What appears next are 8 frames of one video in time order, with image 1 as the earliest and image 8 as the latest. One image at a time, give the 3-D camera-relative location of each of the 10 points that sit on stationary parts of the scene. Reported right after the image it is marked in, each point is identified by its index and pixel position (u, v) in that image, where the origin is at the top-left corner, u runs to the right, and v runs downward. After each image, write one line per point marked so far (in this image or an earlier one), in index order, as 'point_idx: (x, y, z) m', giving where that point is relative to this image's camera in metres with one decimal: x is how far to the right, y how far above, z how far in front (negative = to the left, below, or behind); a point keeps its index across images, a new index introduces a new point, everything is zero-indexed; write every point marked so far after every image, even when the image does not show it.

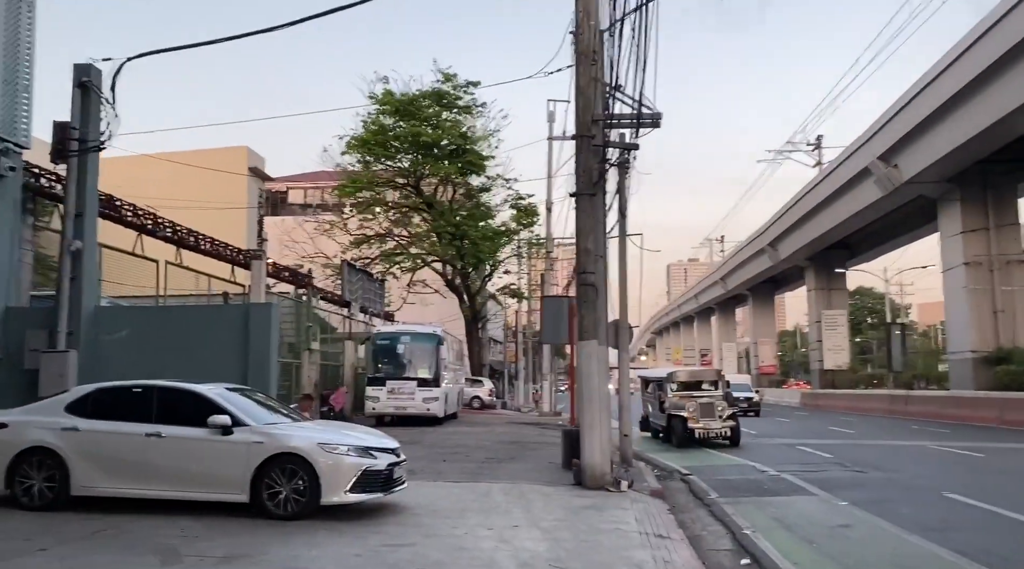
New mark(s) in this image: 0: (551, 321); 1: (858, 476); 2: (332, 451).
0: (+0.7, -0.6, +14.5) m
1: (+5.5, -3.1, +12.9) m
2: (-1.9, -1.8, +8.6) m
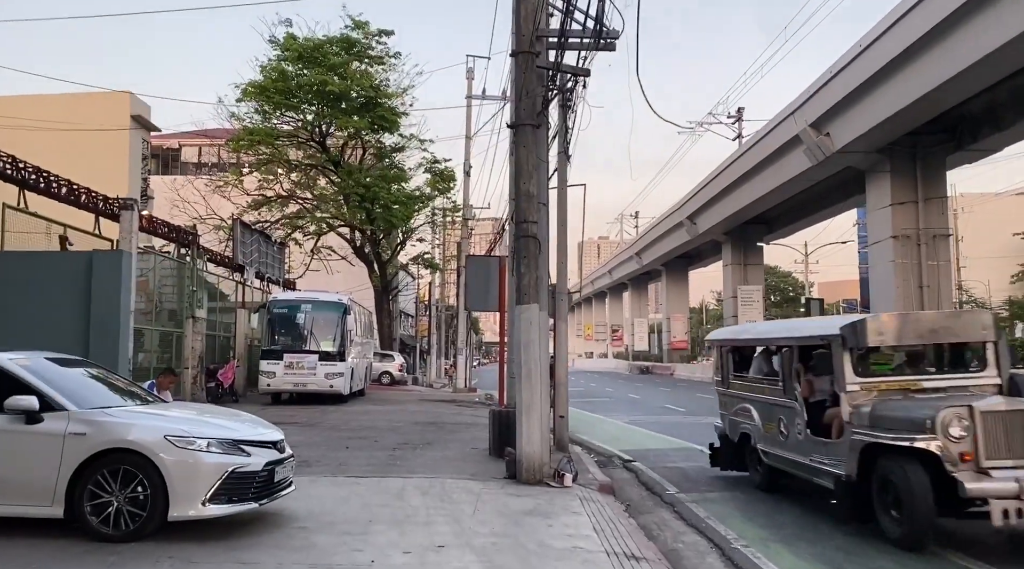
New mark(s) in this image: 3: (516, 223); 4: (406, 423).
0: (-0.6, +0.1, +12.3) m
1: (+4.4, -2.5, +11.4) m
2: (-2.5, -1.2, +6.2) m
3: (+0.1, +0.7, +9.5) m
4: (-2.2, -2.9, +16.8) m
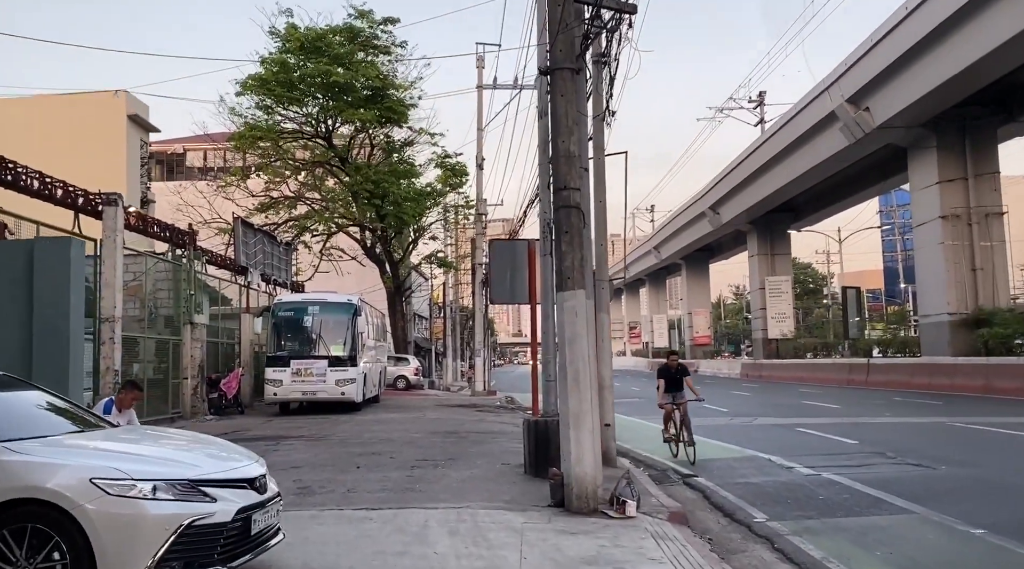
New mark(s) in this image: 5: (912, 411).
0: (-0.2, +0.2, +10.5) m
1: (+4.9, -2.2, +9.5) m
2: (-2.1, -1.1, +4.4) m
3: (+0.4, +0.9, +7.7) m
4: (-1.6, -2.8, +15.0) m
5: (+9.3, -3.0, +19.0) m
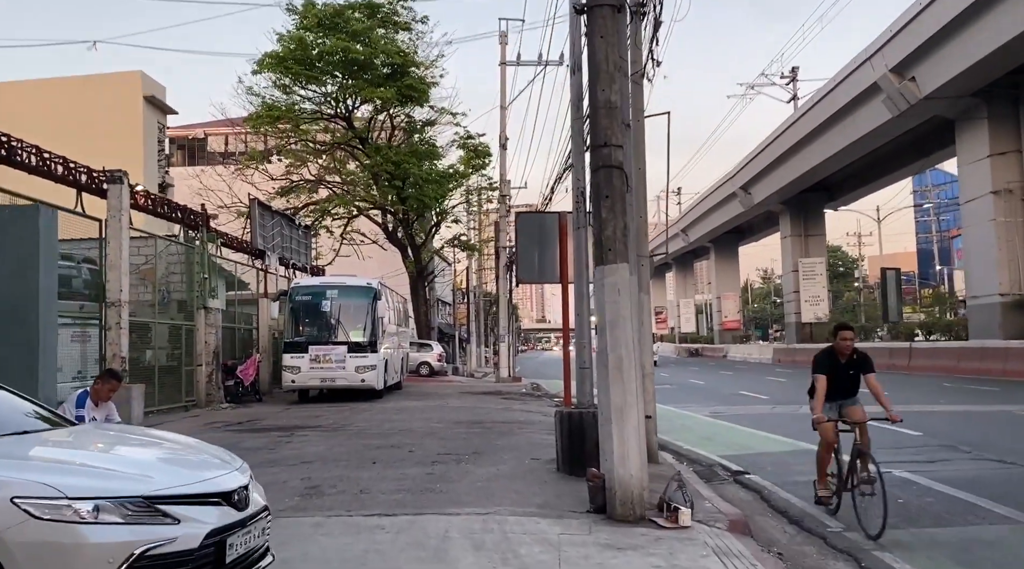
0: (+0.2, +0.5, +9.5) m
1: (+5.2, -1.9, +8.4) m
2: (-1.9, -1.0, +3.5) m
3: (+0.7, +1.1, +6.6) m
4: (-1.1, -2.4, +14.1) m
5: (+9.9, -2.5, +17.8) m
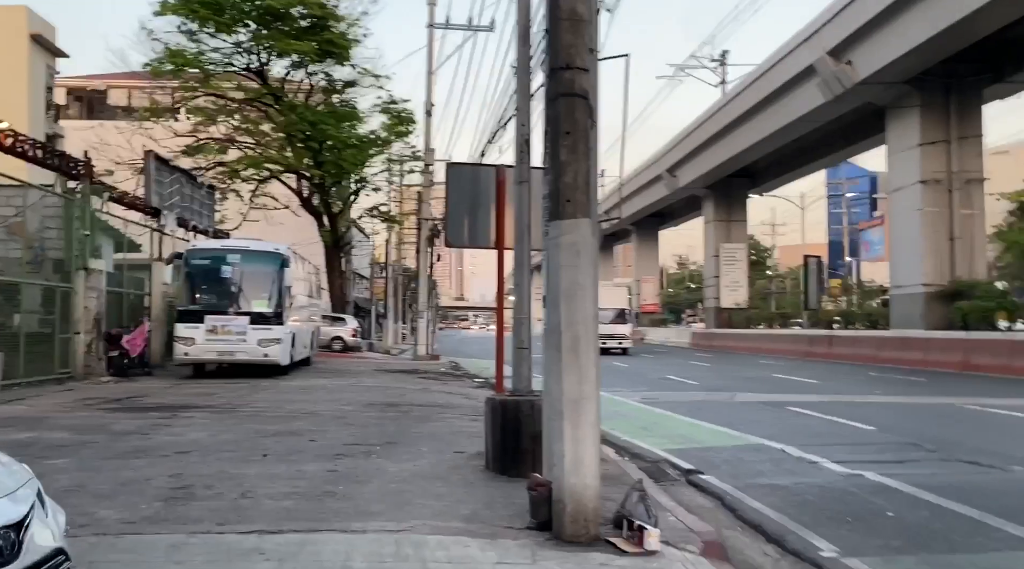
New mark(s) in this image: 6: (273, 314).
0: (-0.5, +0.8, +8.0) m
1: (+4.5, -1.8, +7.5) m
2: (-2.1, -0.7, +1.9) m
3: (+0.3, +1.4, +5.2) m
4: (-2.4, -1.9, +12.5) m
5: (+8.2, -2.2, +17.3) m
6: (-5.7, -0.7, +19.3) m
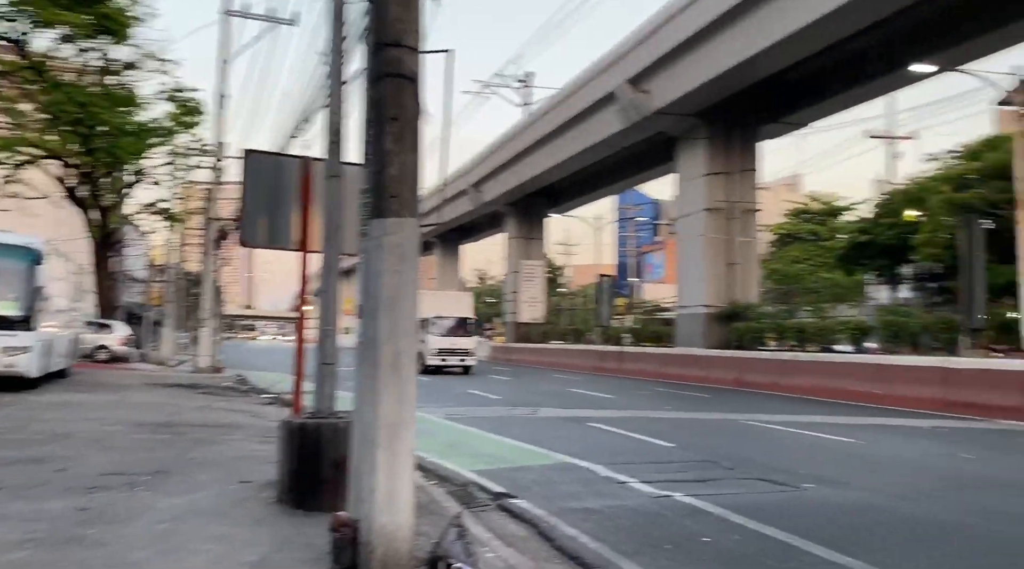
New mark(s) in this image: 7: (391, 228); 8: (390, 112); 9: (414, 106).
0: (-2.2, +0.8, +7.1) m
1: (+2.7, -2.0, +7.7) m
2: (-2.3, -0.6, +0.7) m
3: (-0.7, +1.3, +4.6) m
4: (-5.2, -1.9, +10.9) m
5: (+3.8, -2.7, +18.2) m
6: (-10.0, -0.7, +16.7) m
7: (-0.7, +0.3, +4.6) m
8: (-0.7, +1.0, +4.6) m
9: (-0.6, +1.0, +4.6) m
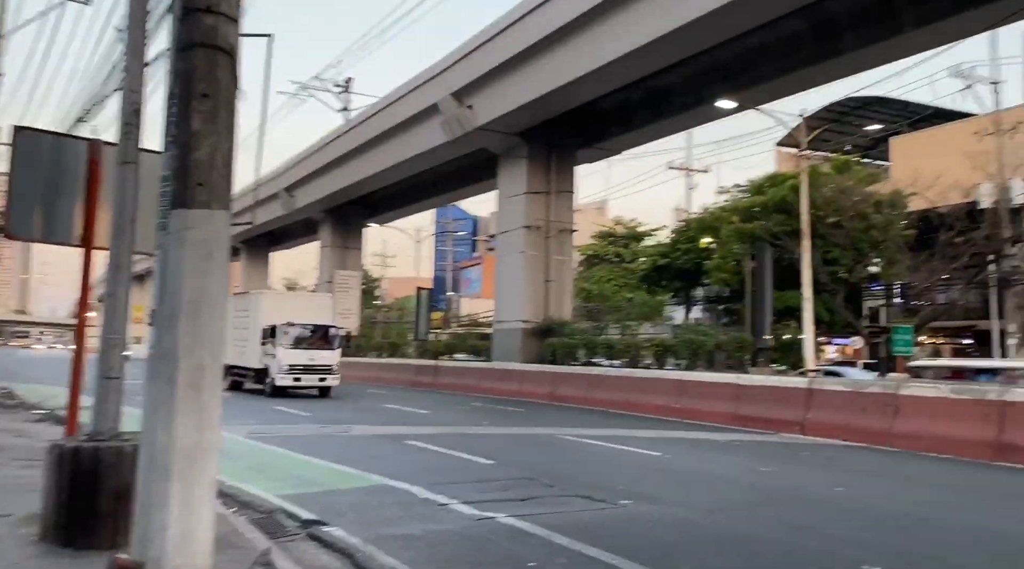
0: (-3.6, +0.8, +6.0) m
1: (+1.0, -2.2, +7.7) m
2: (-2.2, -0.5, -0.2) m
3: (-1.5, +1.3, +3.9) m
4: (-7.4, -1.9, +9.0) m
5: (-0.3, -3.0, +18.1) m
6: (-13.4, -0.5, +13.6) m
7: (-1.5, +0.3, +3.9) m
8: (-1.5, +0.9, +4.0) m
9: (-1.4, +1.0, +4.0) m
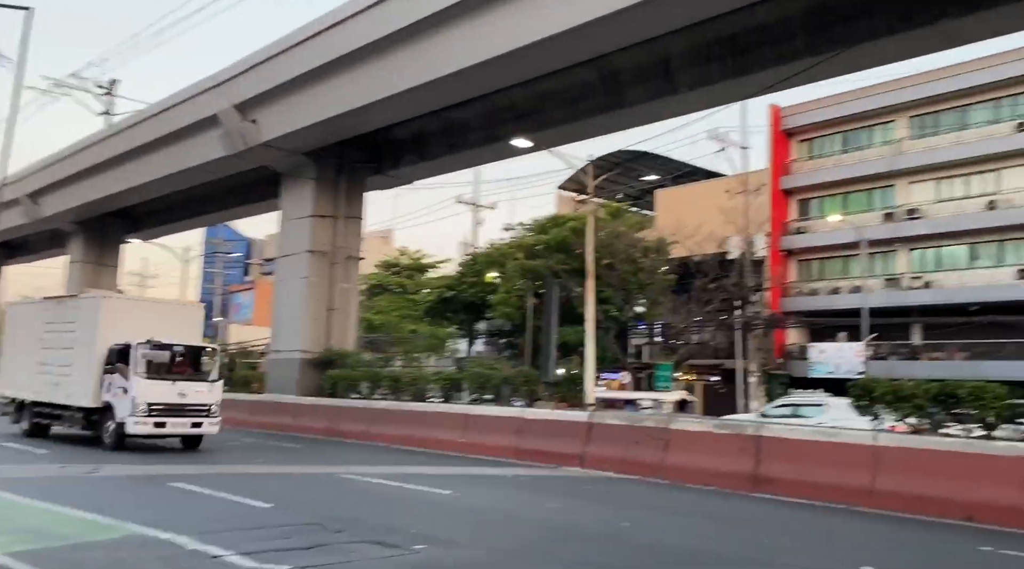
0: (-4.8, +0.8, +4.6) m
1: (-0.9, -2.4, +7.2) m
2: (-1.8, -0.4, -1.2) m
3: (-2.2, +1.3, +3.1) m
4: (-9.4, -1.8, +6.3) m
5: (-5.0, -3.6, +16.9) m
6: (-16.3, -0.3, +9.1) m
7: (-2.2, +0.3, +3.0) m
8: (-2.2, +0.9, +3.1) m
9: (-2.1, +0.9, +3.2) m
